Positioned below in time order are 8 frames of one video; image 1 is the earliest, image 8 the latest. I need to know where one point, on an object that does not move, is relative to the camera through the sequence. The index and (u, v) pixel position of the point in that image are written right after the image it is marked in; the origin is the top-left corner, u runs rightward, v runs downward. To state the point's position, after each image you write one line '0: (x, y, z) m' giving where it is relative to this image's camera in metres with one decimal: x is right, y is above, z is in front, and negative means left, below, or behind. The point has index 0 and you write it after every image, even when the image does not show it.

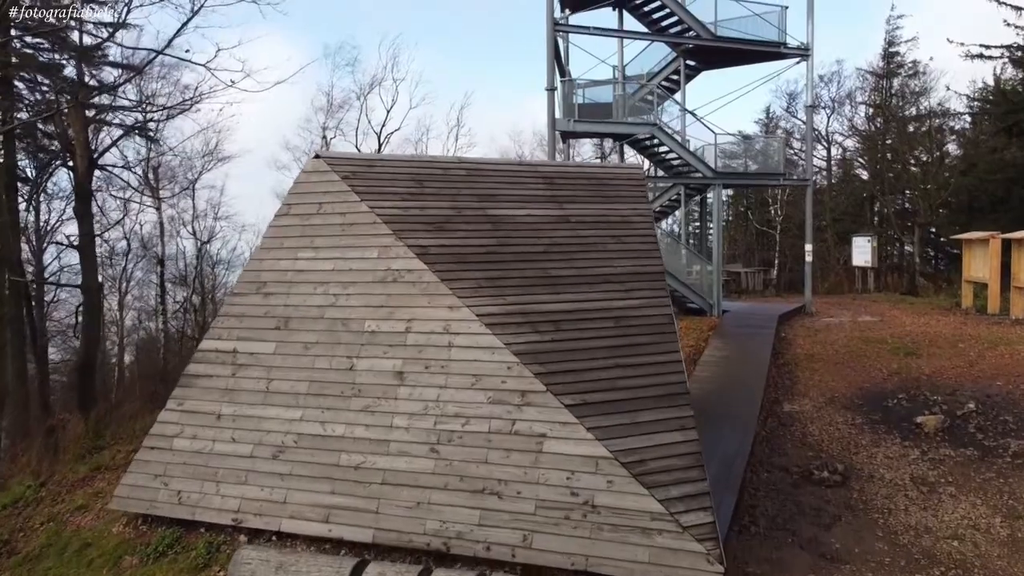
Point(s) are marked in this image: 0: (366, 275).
0: (-1.2, +0.1, +5.6) m
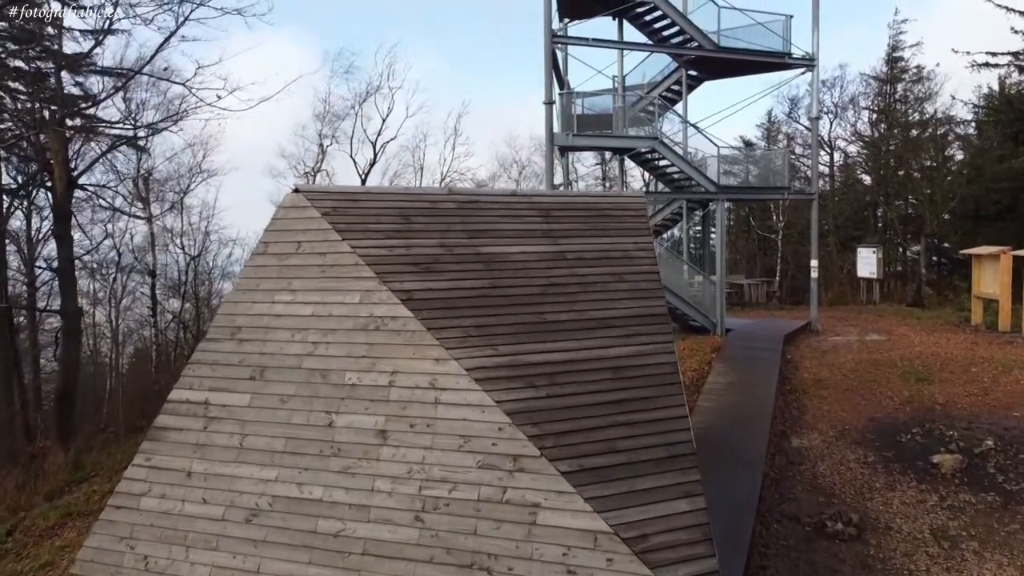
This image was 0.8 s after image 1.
0: (-1.2, -0.2, +5.2) m
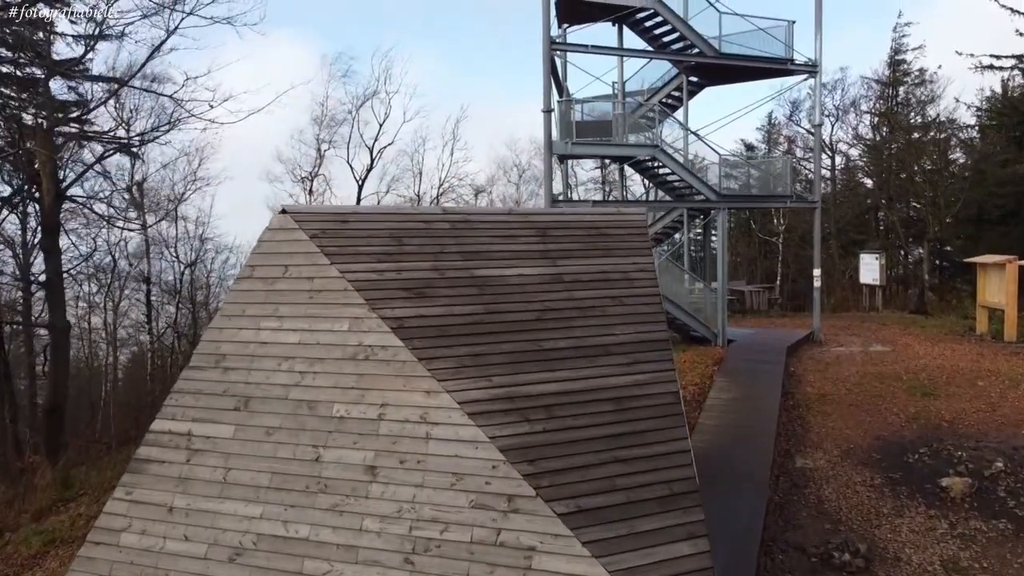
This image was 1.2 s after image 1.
0: (-1.3, -0.4, +5.0) m
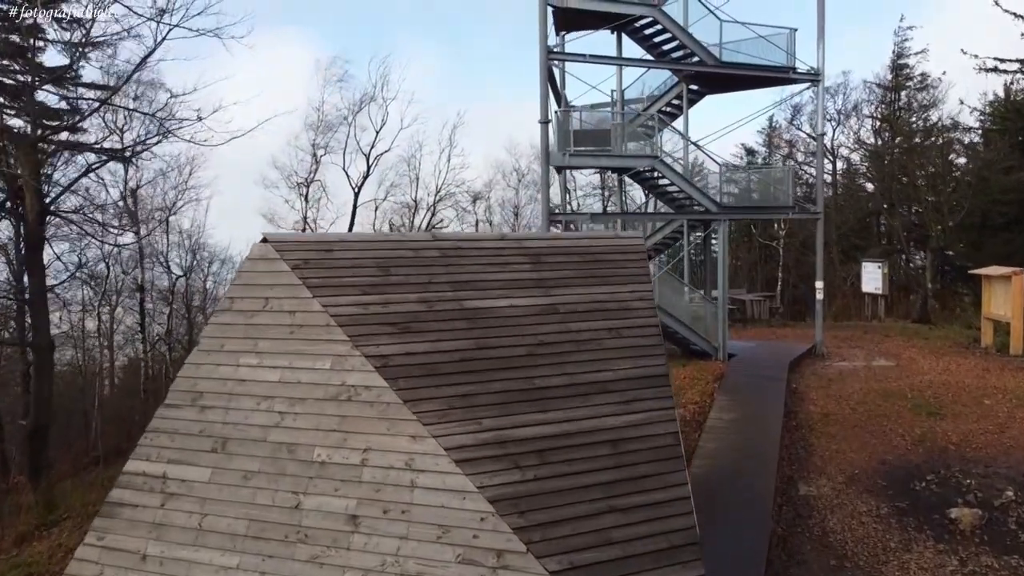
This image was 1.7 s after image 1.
0: (-1.3, -0.7, +4.7) m
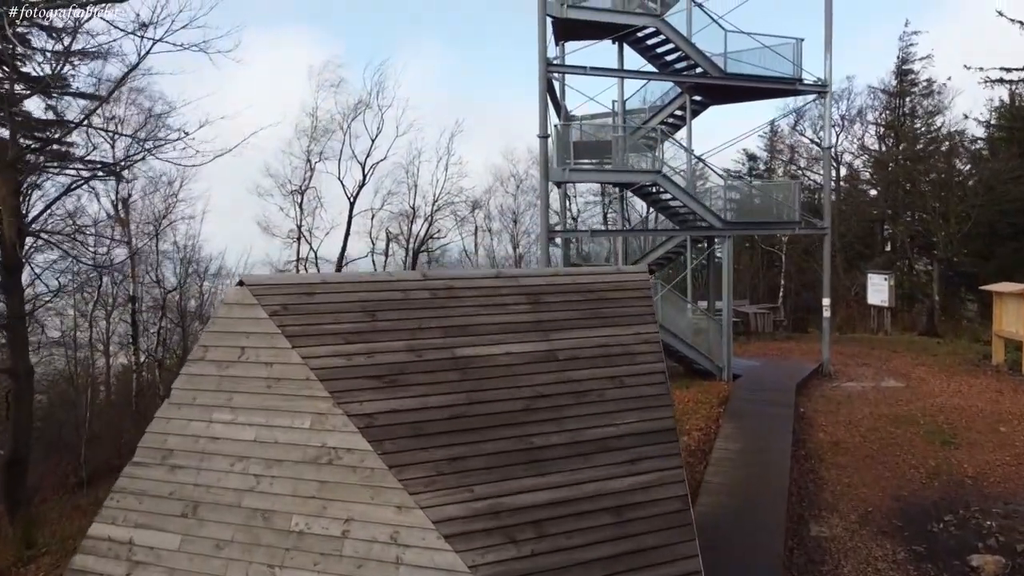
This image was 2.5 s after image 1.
0: (-1.4, -1.0, +4.4) m
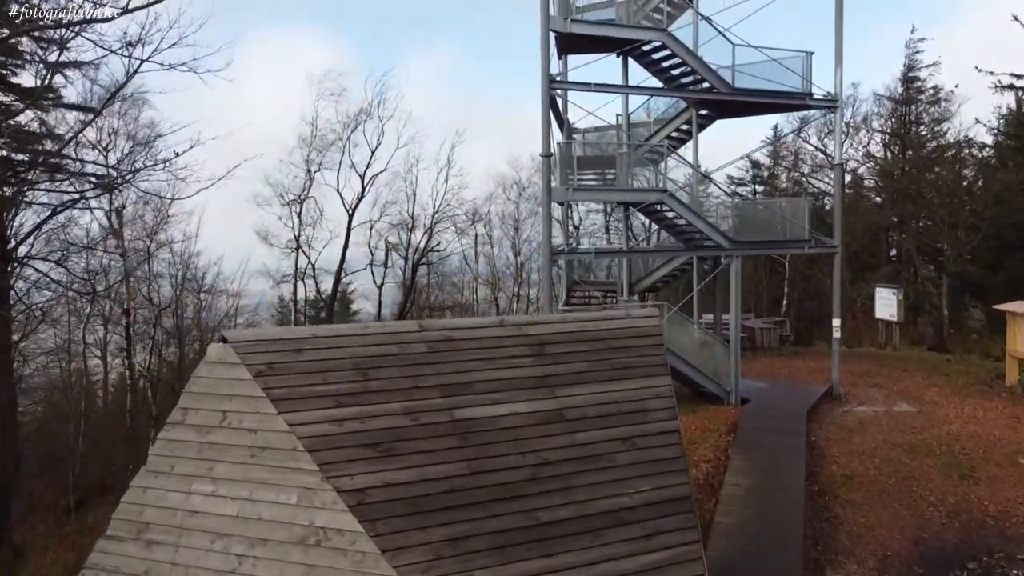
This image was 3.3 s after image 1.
0: (-1.3, -1.4, +4.0) m
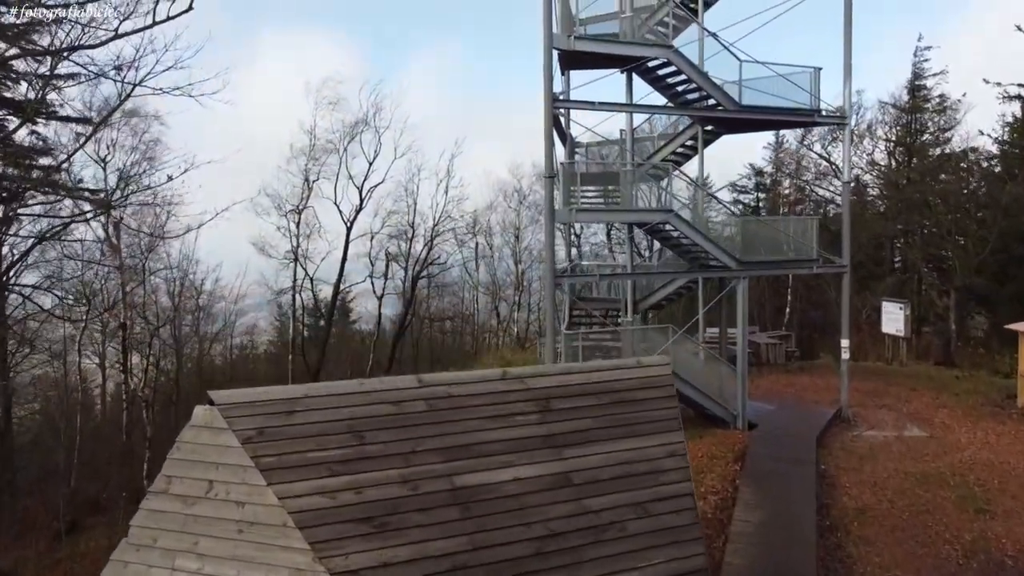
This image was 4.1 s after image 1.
0: (-1.3, -1.8, +3.7) m
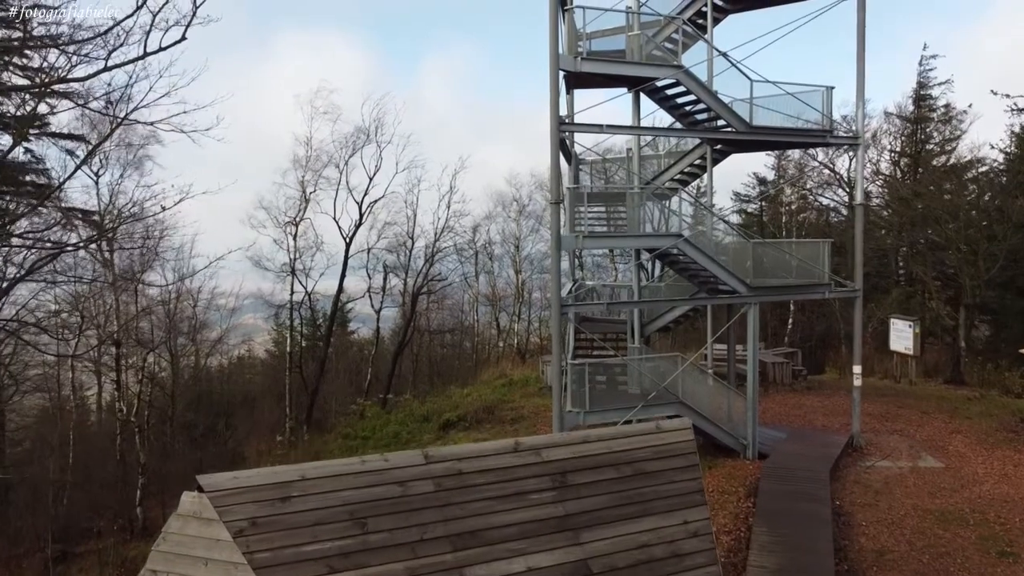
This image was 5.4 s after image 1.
0: (-1.2, -2.2, +3.4) m
